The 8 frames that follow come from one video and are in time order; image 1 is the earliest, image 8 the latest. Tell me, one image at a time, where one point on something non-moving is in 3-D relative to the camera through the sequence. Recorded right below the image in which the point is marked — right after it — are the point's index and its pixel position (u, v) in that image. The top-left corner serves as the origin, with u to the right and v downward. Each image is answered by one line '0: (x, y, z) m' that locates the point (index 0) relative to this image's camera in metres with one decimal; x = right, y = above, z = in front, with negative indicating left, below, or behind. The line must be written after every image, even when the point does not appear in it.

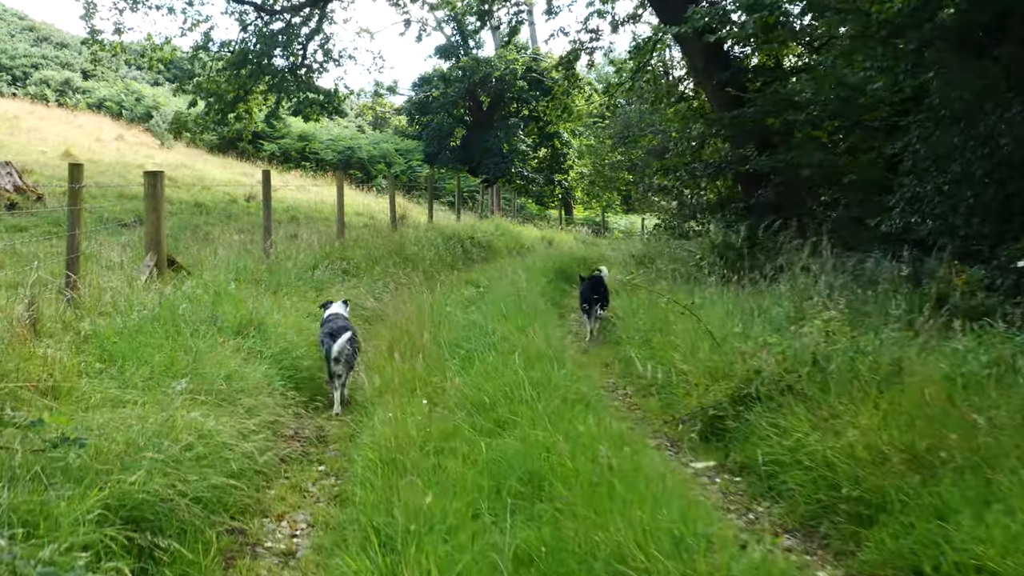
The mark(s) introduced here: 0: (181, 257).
0: (-2.1, +0.2, +7.9) m
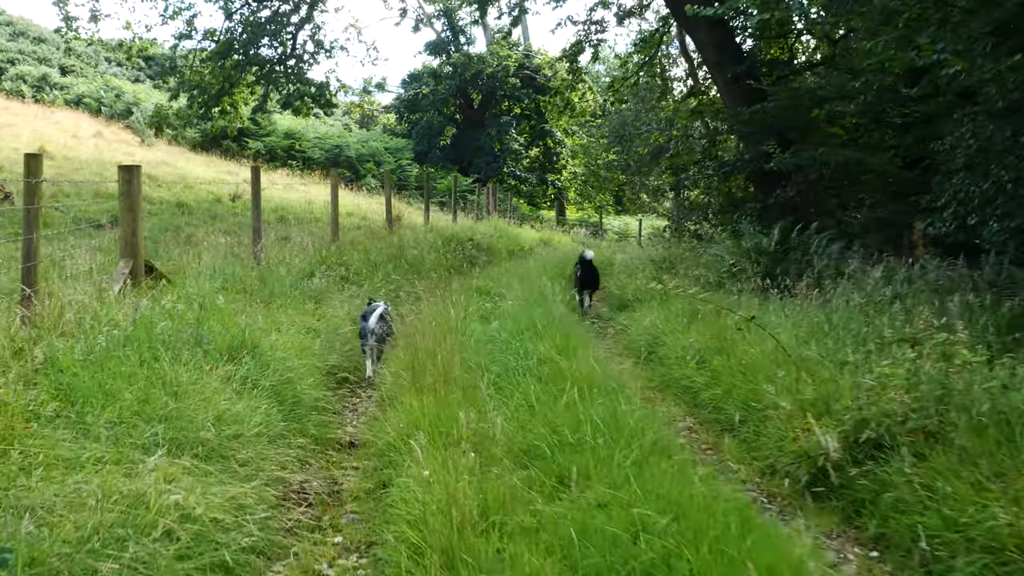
0: (-2.0, +0.1, +7.0) m
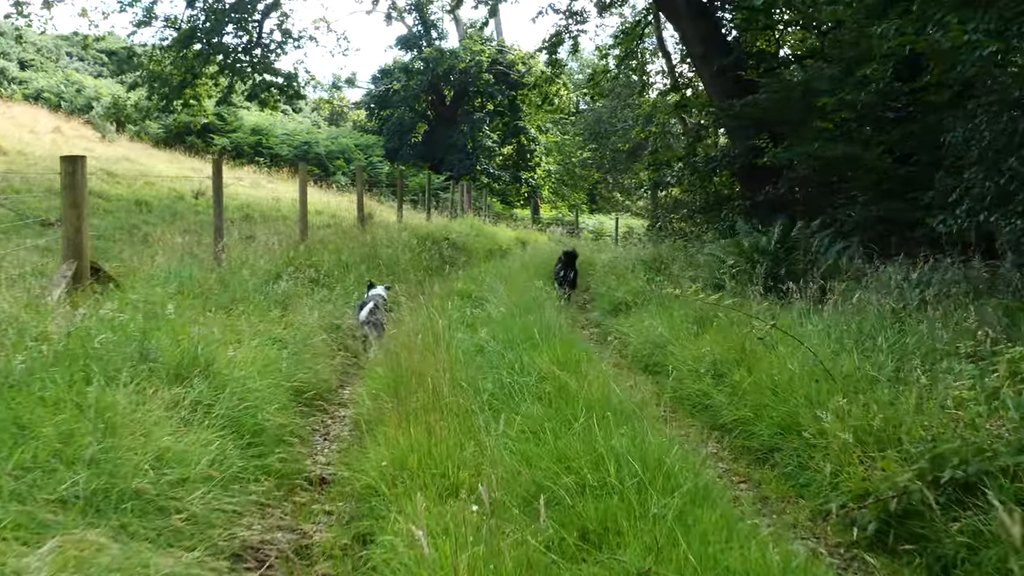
0: (-2.0, +0.1, +6.3) m
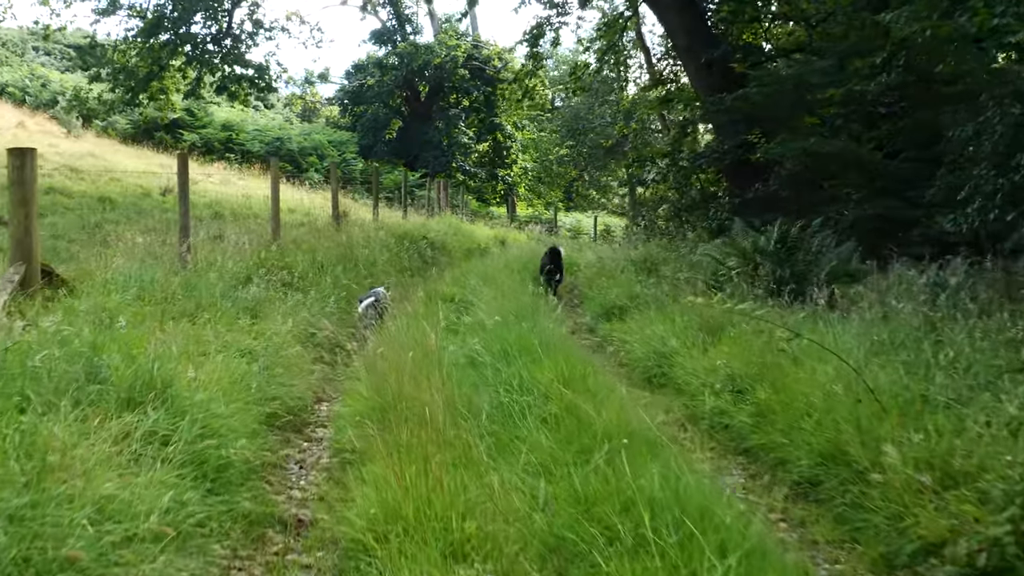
0: (-2.1, +0.1, +5.8) m
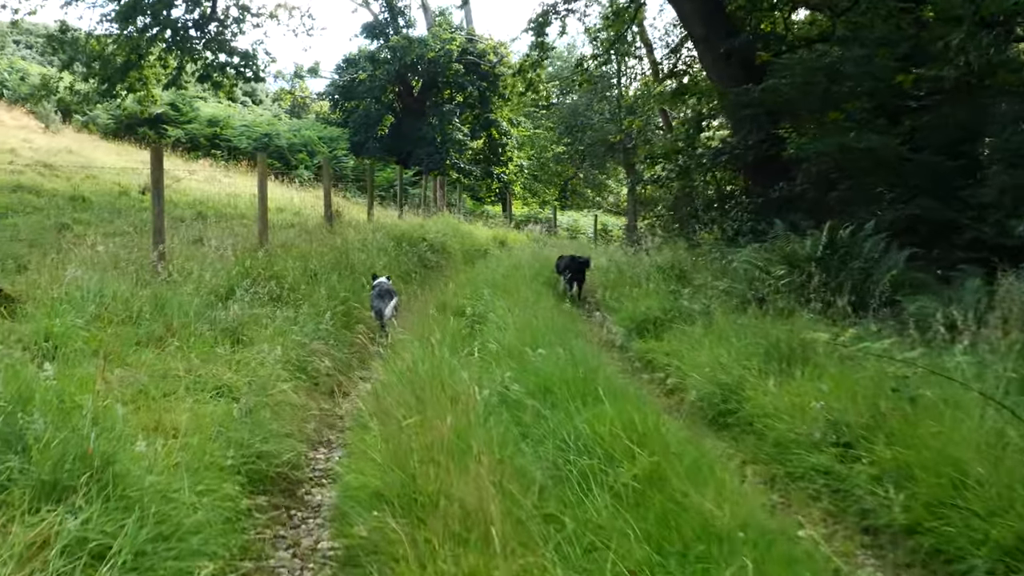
0: (-2.0, 0.0, +4.9) m
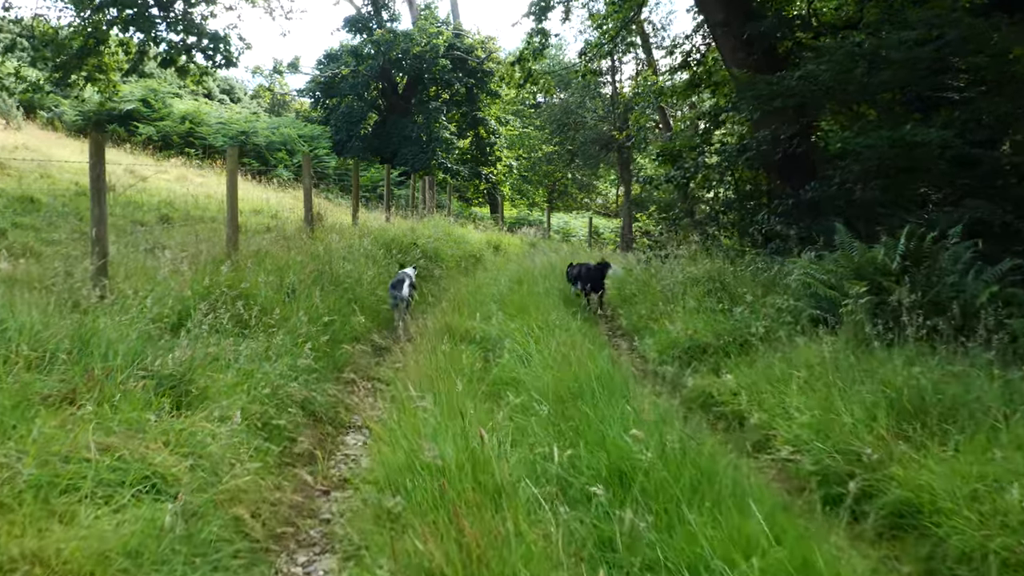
0: (-1.8, -0.1, +3.6) m
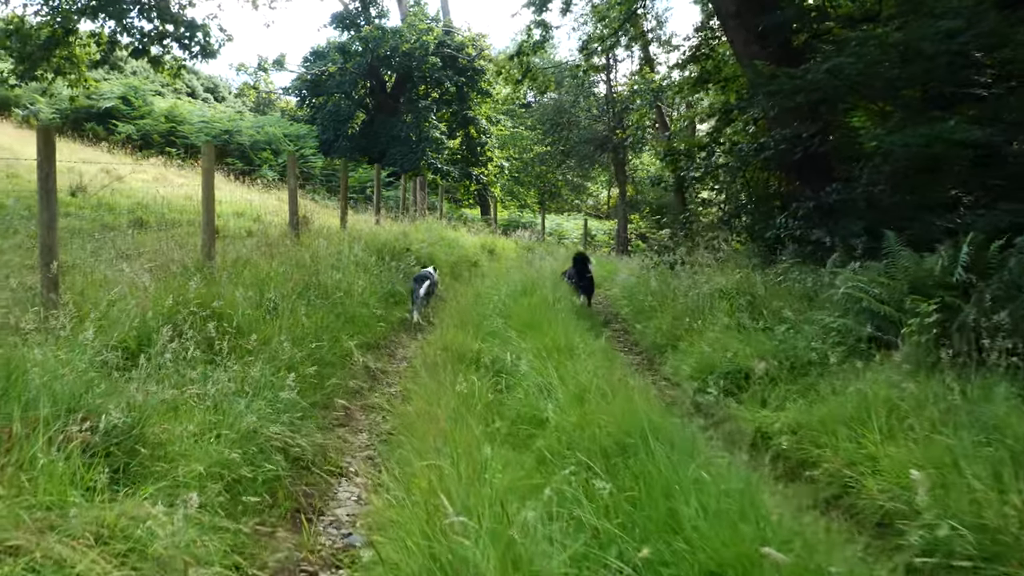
0: (-1.8, -0.1, +2.9) m
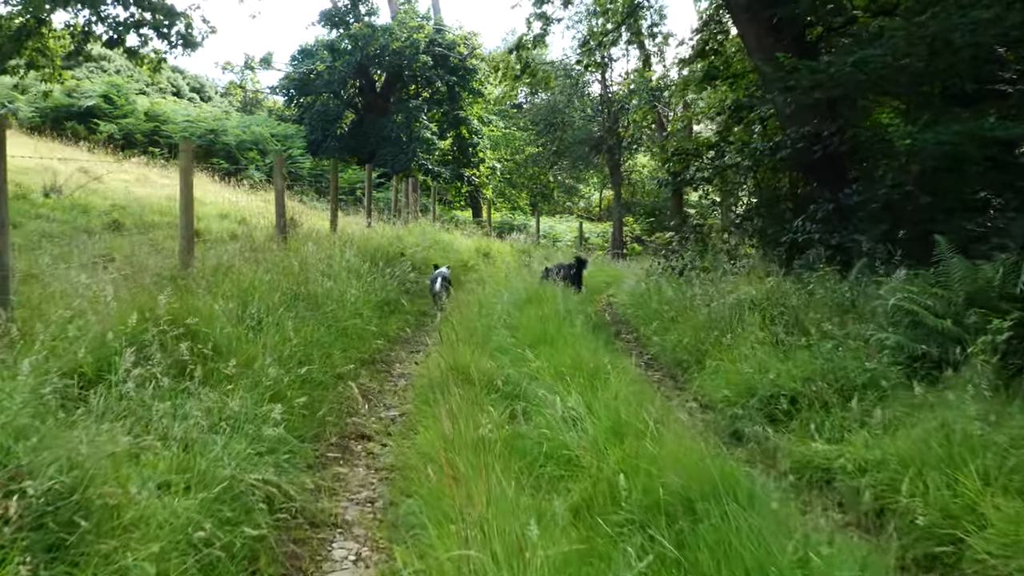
0: (-1.7, -0.2, +2.3) m
